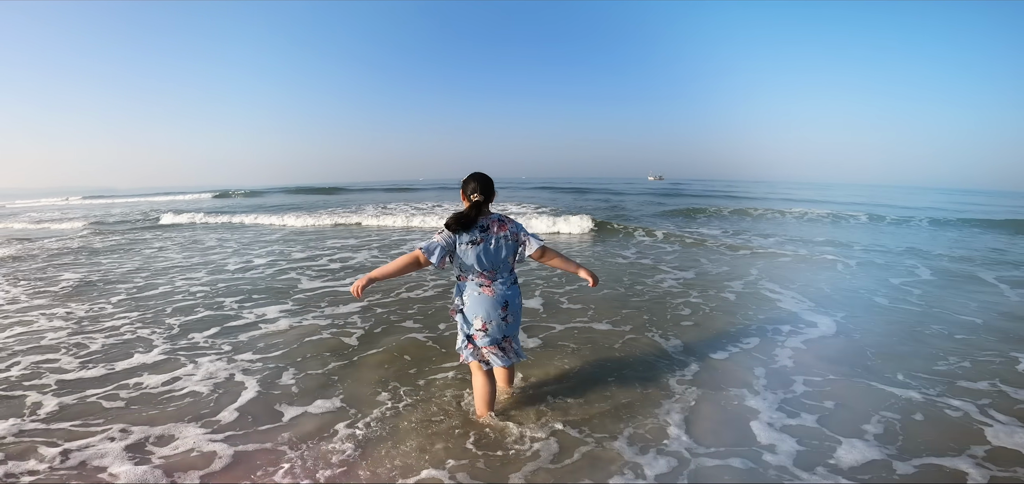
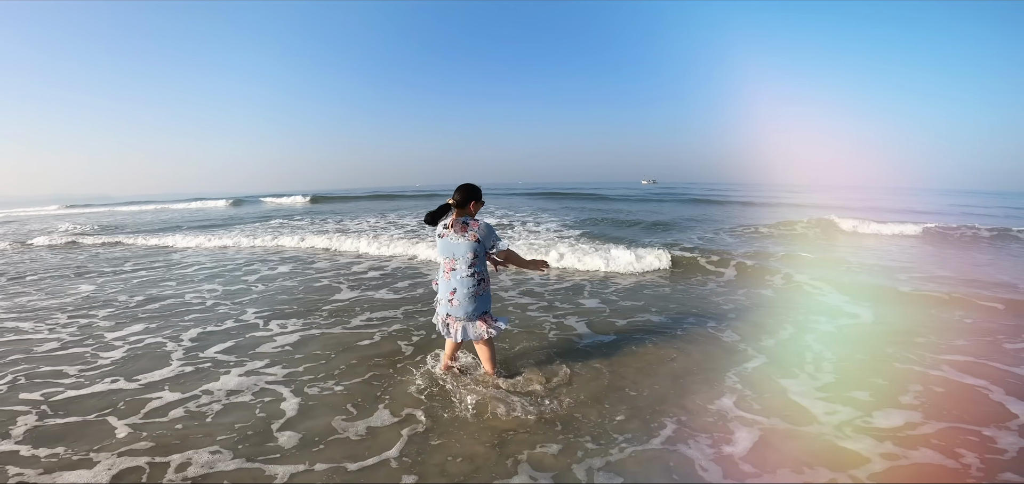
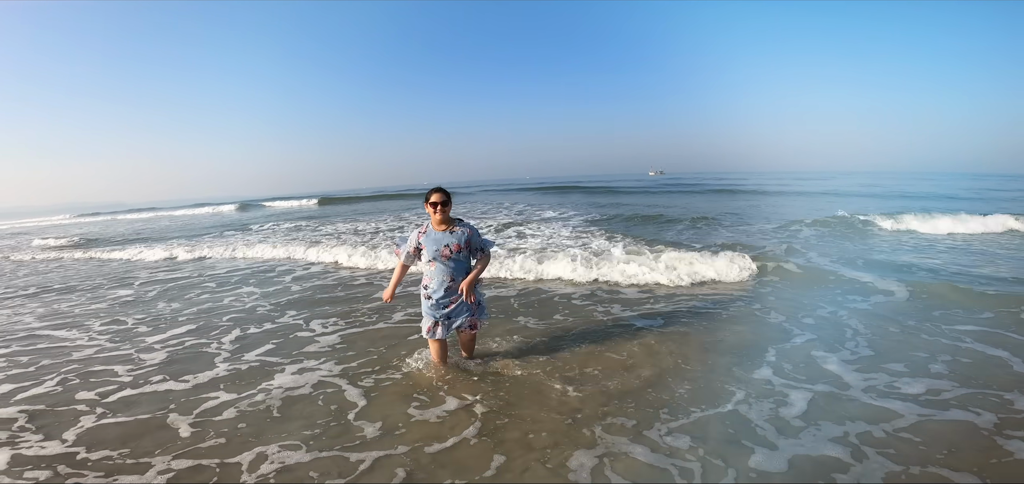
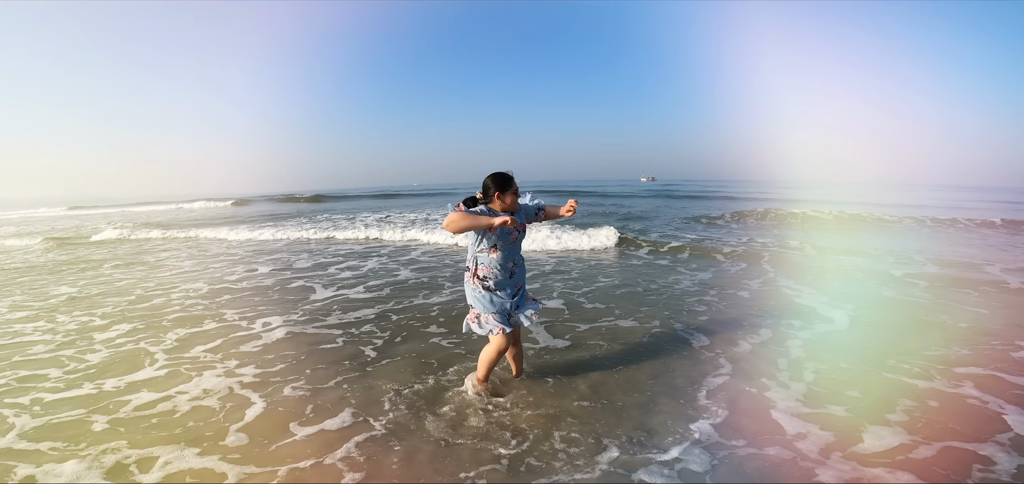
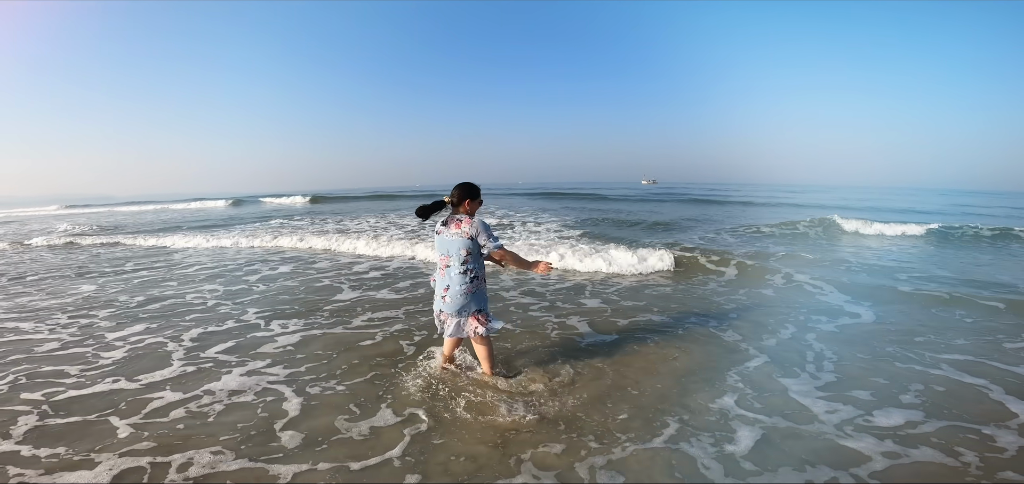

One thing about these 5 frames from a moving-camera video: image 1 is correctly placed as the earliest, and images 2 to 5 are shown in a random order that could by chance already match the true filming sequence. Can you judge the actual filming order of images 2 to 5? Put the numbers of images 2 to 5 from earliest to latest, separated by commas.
5, 3, 2, 4
